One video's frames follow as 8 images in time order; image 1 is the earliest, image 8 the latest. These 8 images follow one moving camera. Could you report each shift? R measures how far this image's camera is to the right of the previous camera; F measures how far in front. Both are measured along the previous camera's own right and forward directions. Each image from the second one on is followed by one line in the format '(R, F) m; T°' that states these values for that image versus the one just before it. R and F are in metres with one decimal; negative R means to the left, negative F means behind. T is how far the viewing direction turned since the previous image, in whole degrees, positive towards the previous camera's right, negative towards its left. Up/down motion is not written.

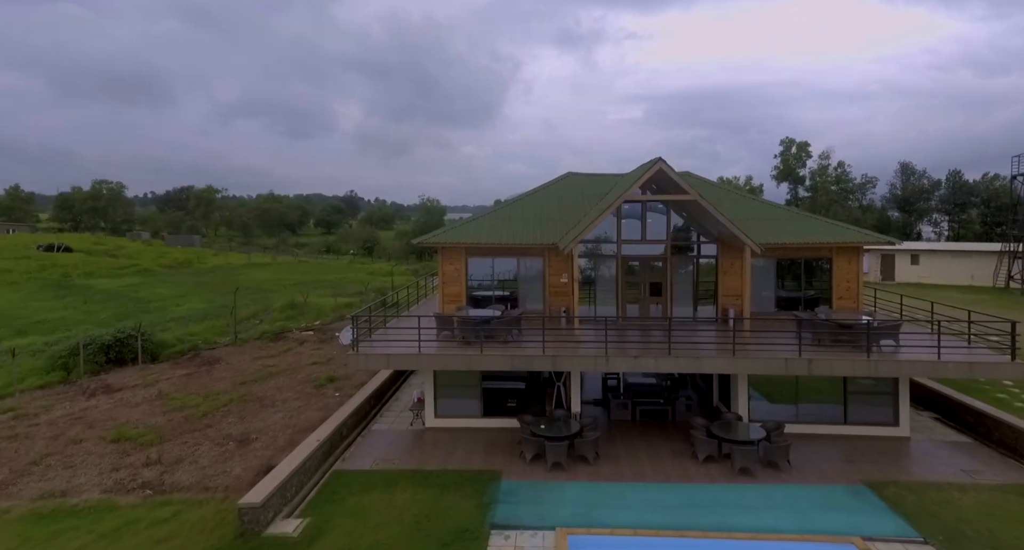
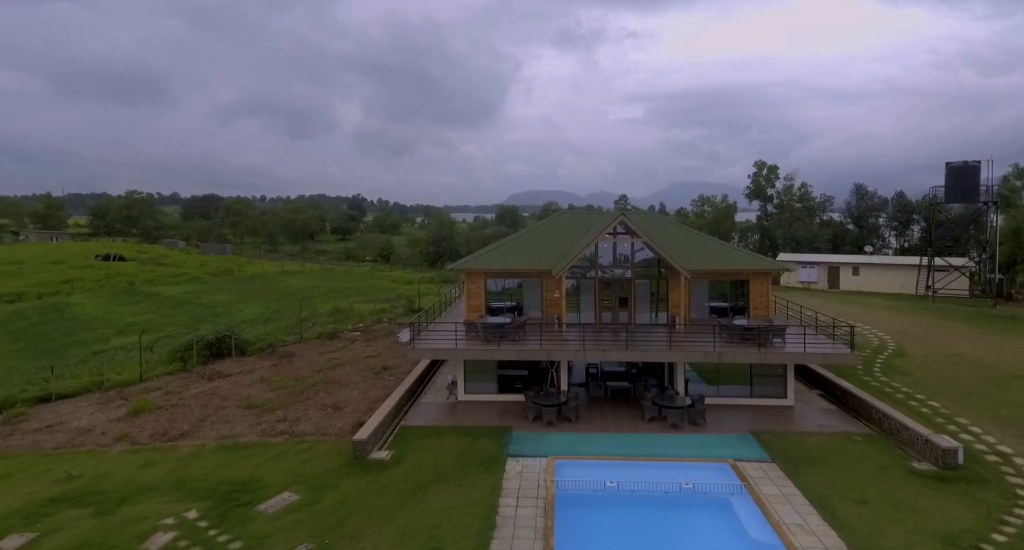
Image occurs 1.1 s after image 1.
(-0.2, -4.9) m; 0°
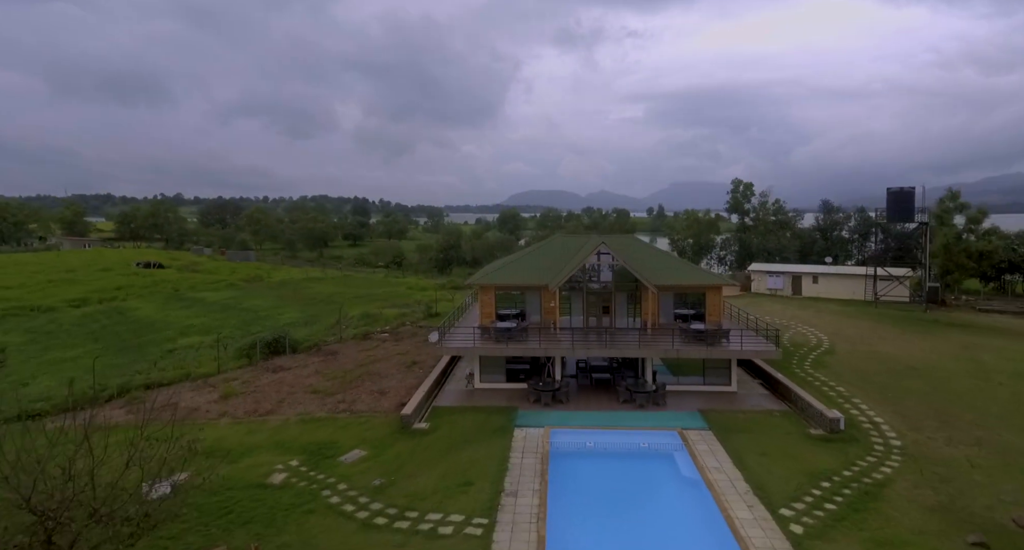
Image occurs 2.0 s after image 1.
(-0.2, -4.5) m; 0°
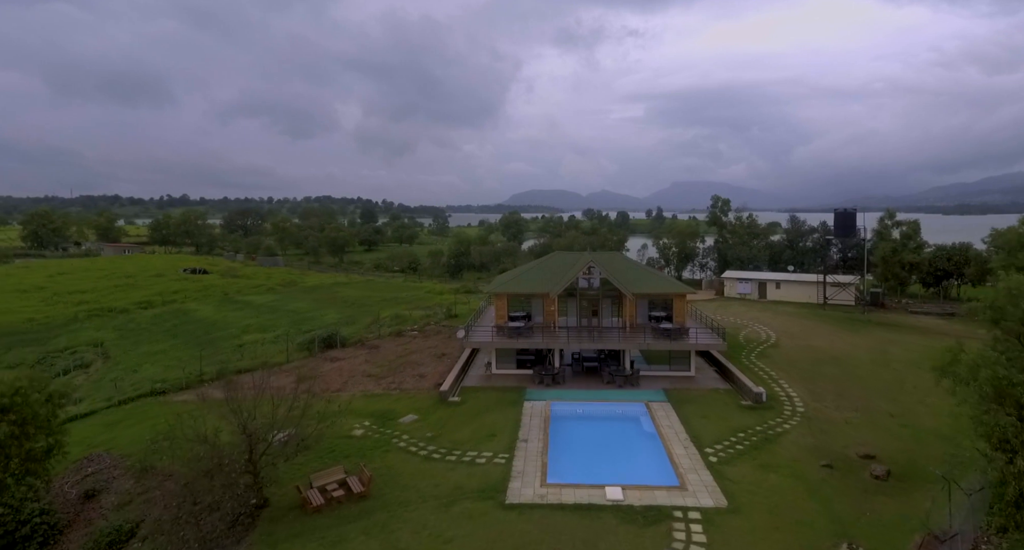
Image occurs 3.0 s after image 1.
(-0.4, -5.9) m; 0°
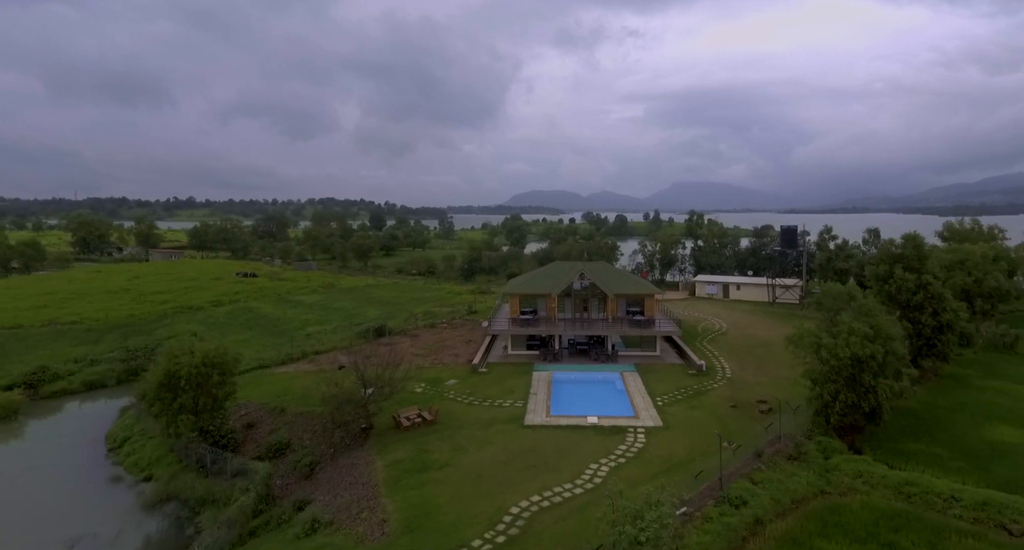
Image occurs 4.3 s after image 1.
(-0.7, -8.9) m; 0°
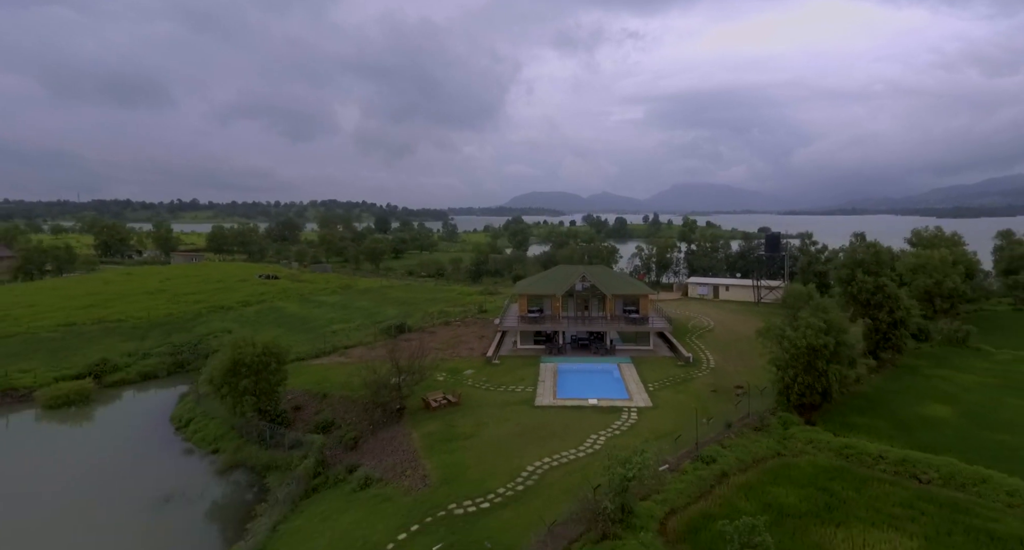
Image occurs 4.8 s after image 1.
(-0.6, -4.2) m; 0°
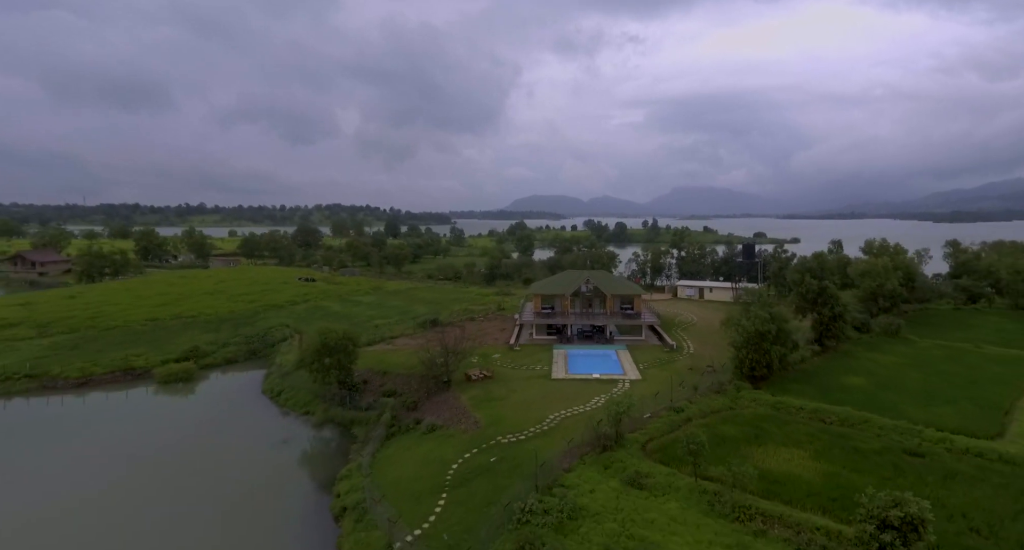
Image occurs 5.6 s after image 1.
(-1.5, -8.5) m; 0°
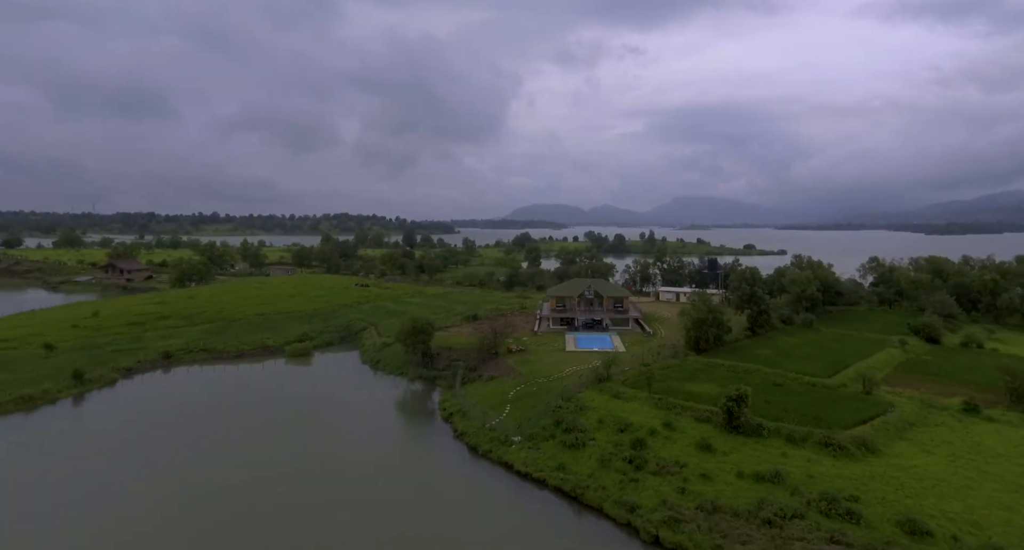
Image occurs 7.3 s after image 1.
(-2.7, -17.7) m; 0°
